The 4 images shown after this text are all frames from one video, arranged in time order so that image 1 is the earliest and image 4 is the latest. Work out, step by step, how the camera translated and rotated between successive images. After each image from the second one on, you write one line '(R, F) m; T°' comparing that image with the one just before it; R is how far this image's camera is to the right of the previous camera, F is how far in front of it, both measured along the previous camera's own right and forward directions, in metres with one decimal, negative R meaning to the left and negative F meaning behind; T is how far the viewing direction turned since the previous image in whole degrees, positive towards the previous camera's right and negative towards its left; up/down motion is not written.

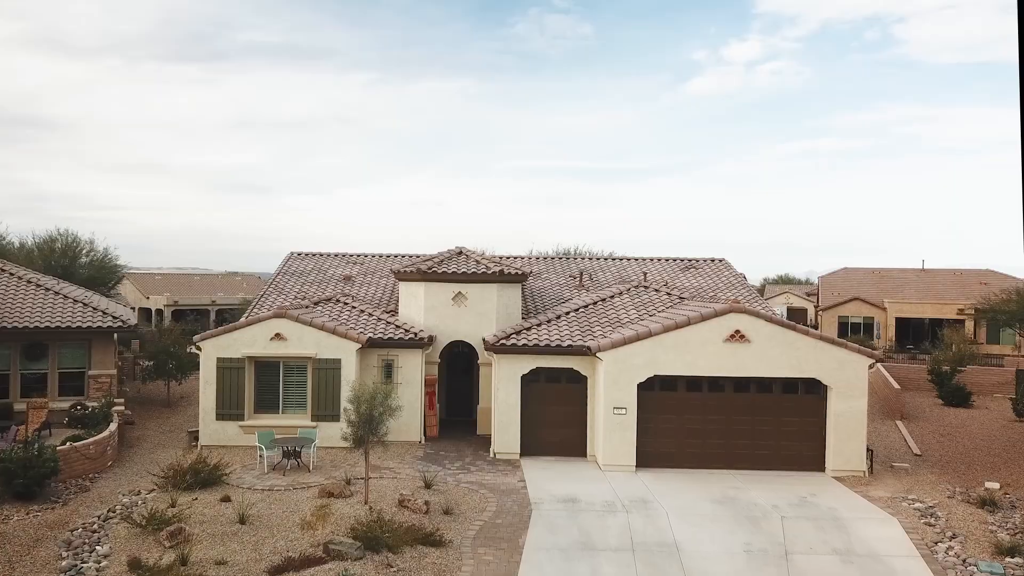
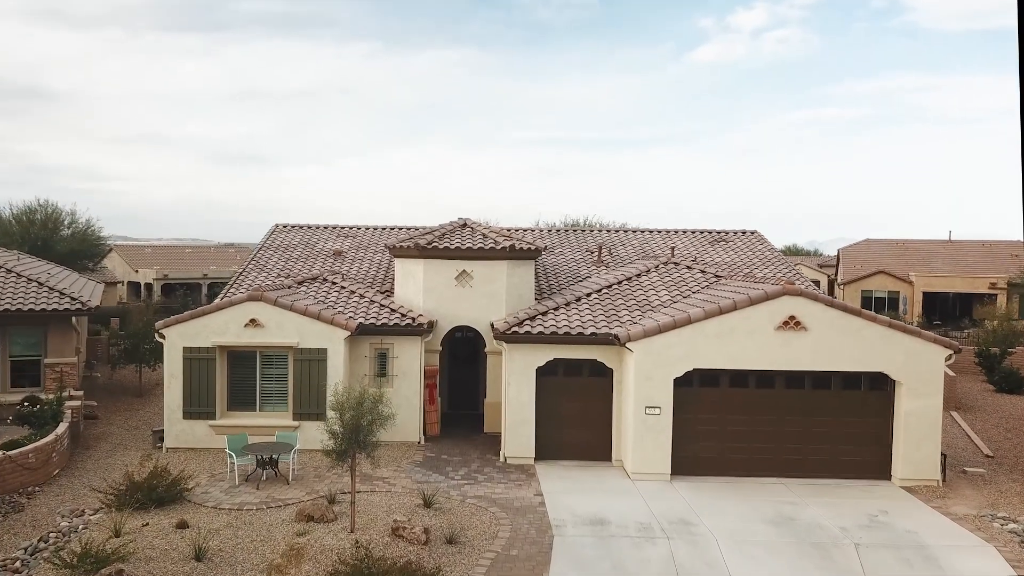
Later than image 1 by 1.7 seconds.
(-0.2, +2.8) m; 0°
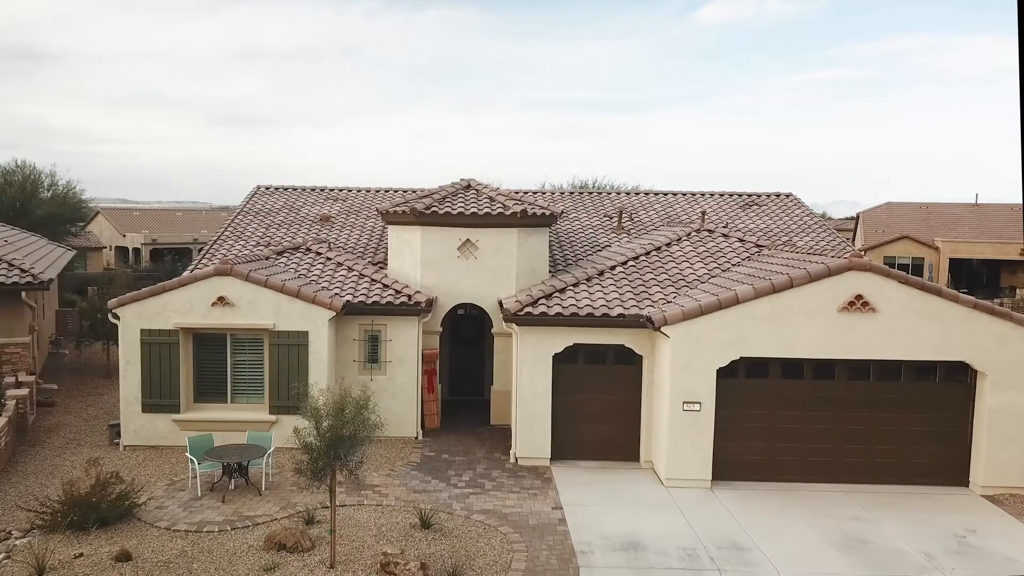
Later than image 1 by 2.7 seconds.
(-0.2, +2.5) m; 0°
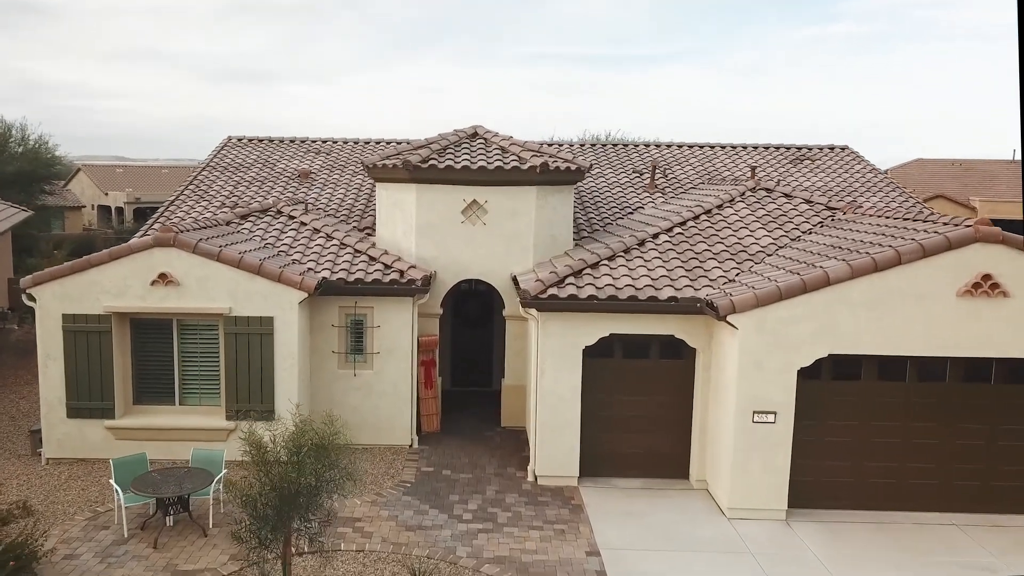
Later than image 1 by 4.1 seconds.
(-0.2, +3.0) m; 0°
